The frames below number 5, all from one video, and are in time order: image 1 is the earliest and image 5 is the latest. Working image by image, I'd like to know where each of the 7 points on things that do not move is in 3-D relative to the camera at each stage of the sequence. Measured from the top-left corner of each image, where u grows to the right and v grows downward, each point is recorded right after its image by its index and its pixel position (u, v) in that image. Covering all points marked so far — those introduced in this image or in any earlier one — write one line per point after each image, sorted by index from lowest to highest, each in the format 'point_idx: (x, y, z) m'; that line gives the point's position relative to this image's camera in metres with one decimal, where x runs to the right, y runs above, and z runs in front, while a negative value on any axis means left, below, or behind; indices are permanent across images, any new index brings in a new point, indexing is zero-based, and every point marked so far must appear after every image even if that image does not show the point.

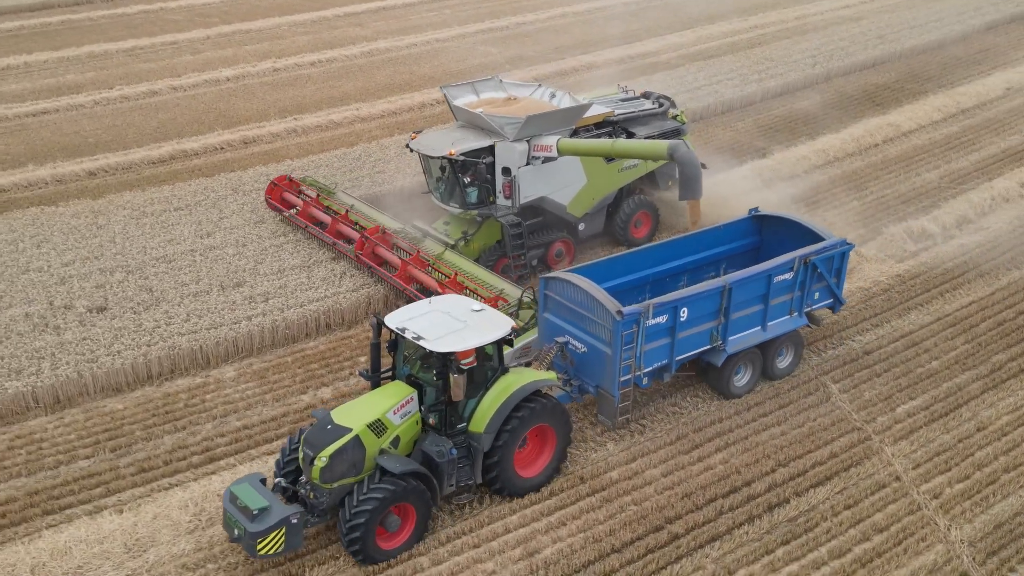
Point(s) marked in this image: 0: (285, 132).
0: (-3.8, +2.6, +17.9) m
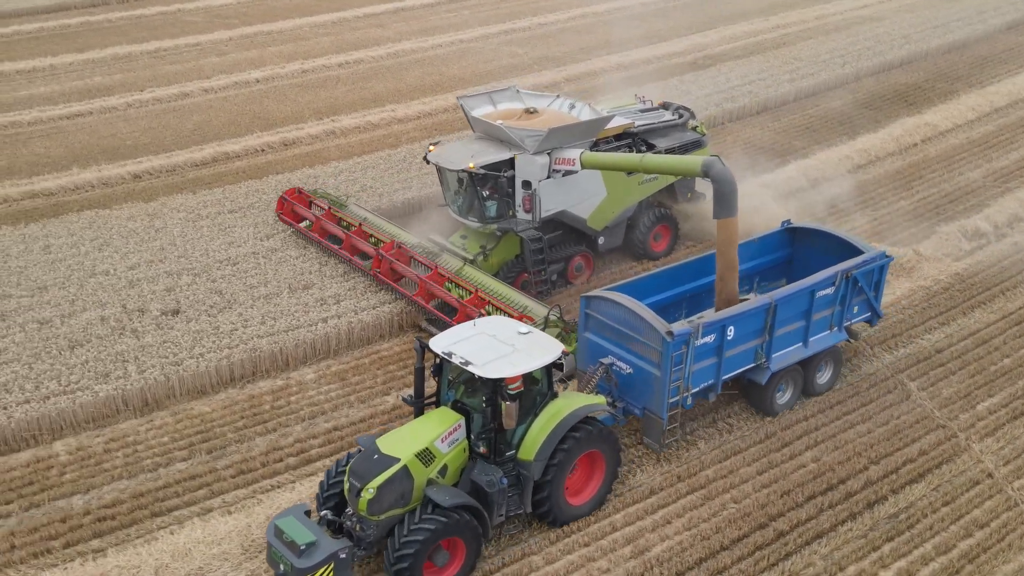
0: (-3.2, +2.6, +18.0) m
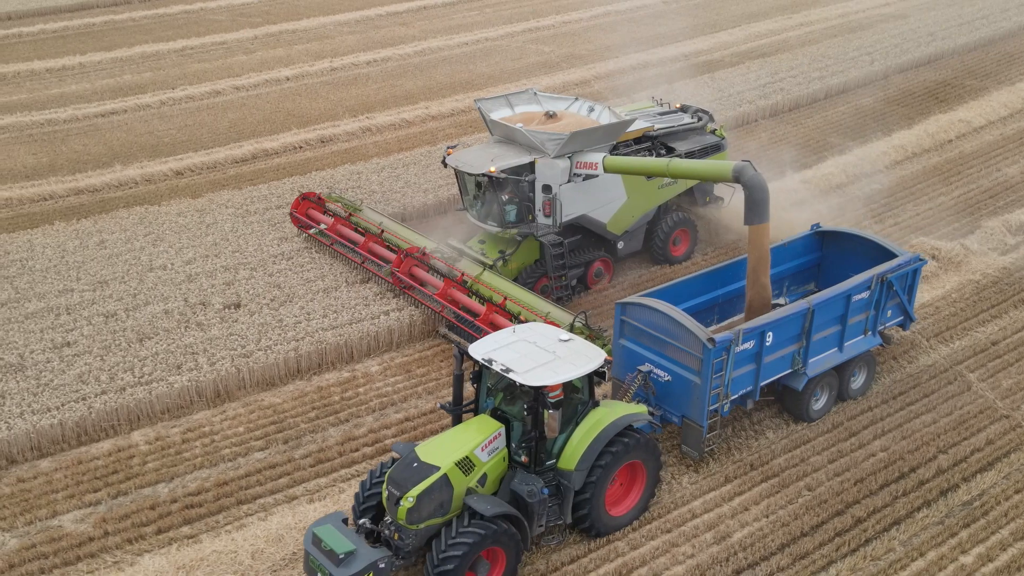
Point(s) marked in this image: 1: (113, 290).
0: (-2.6, +2.7, +18.1) m
1: (-4.2, 0.0, +11.2) m
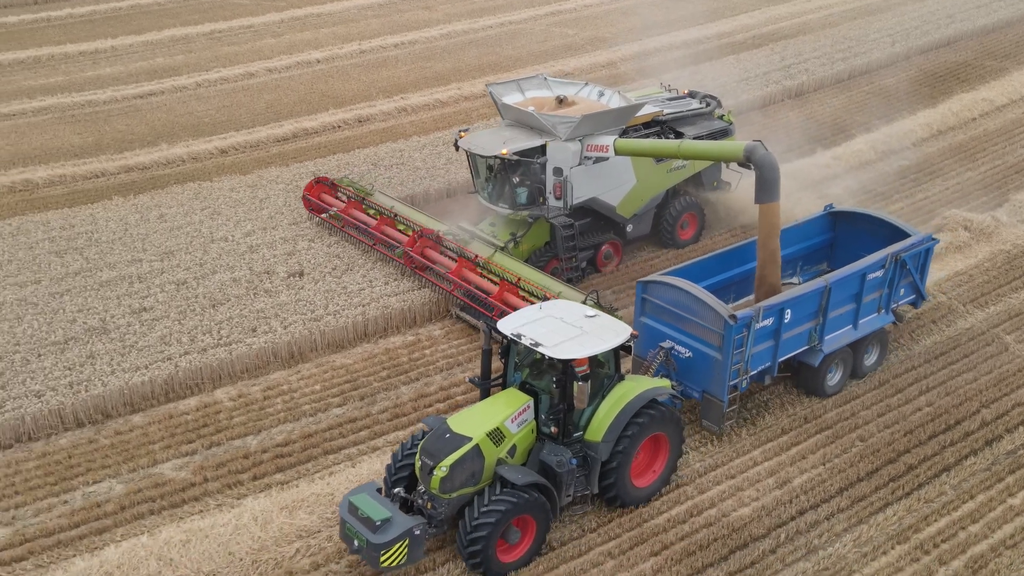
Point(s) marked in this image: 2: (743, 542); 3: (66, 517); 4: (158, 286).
0: (-2.0, +3.1, +18.5) m
1: (-3.6, +0.3, +11.6) m
2: (+1.6, -1.7, +7.2) m
3: (-3.1, -1.6, +7.4) m
4: (-3.6, 0.0, +10.9) m
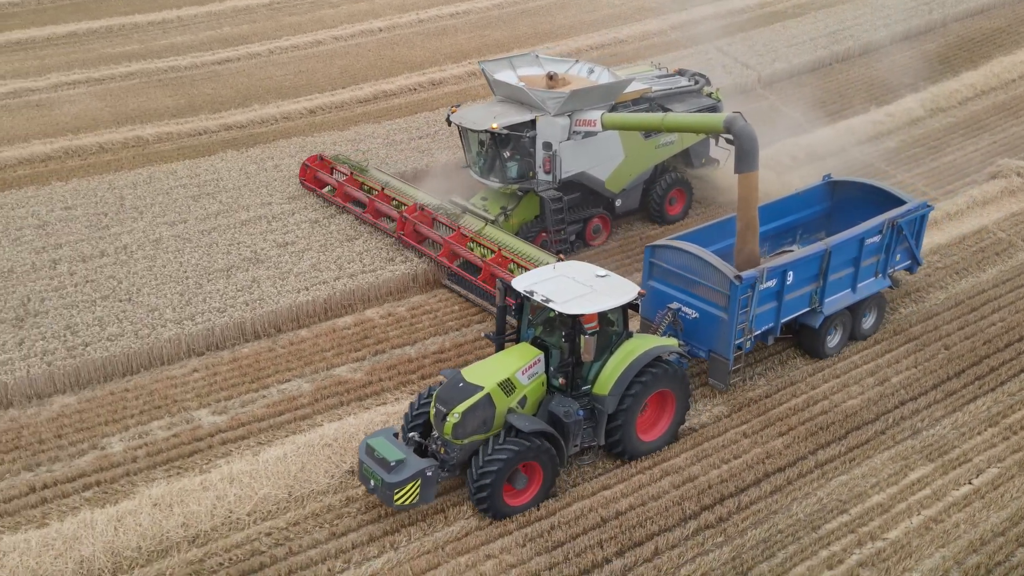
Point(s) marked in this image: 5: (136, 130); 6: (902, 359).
0: (-0.9, +3.9, +19.6) m
1: (-2.5, +1.0, +12.8) m
2: (+2.7, -1.1, +8.4) m
3: (-2.0, -1.0, +8.6) m
4: (-2.5, +0.7, +12.1) m
5: (-5.9, +2.5, +16.6) m
6: (+3.4, -0.6, +9.4) m
